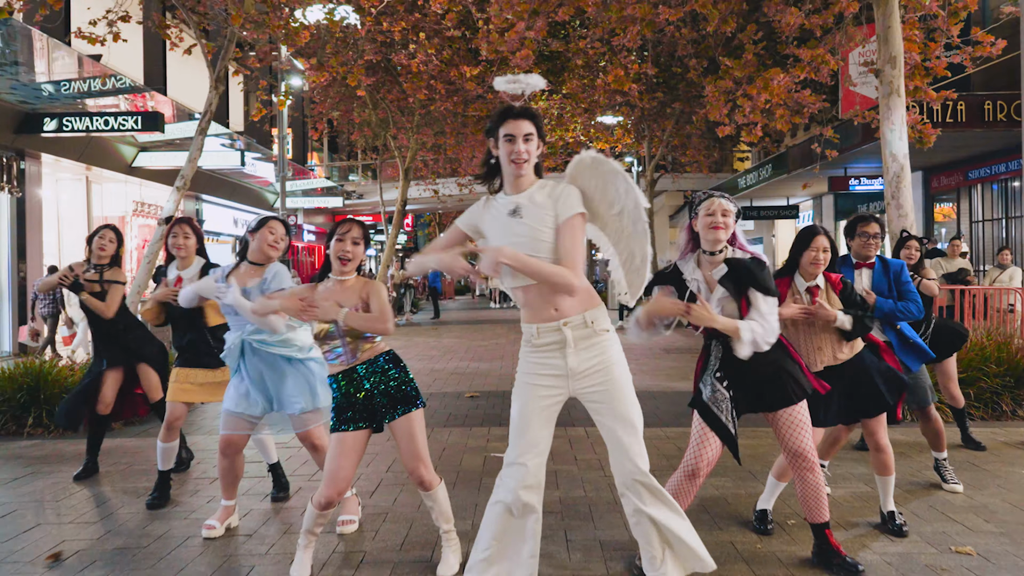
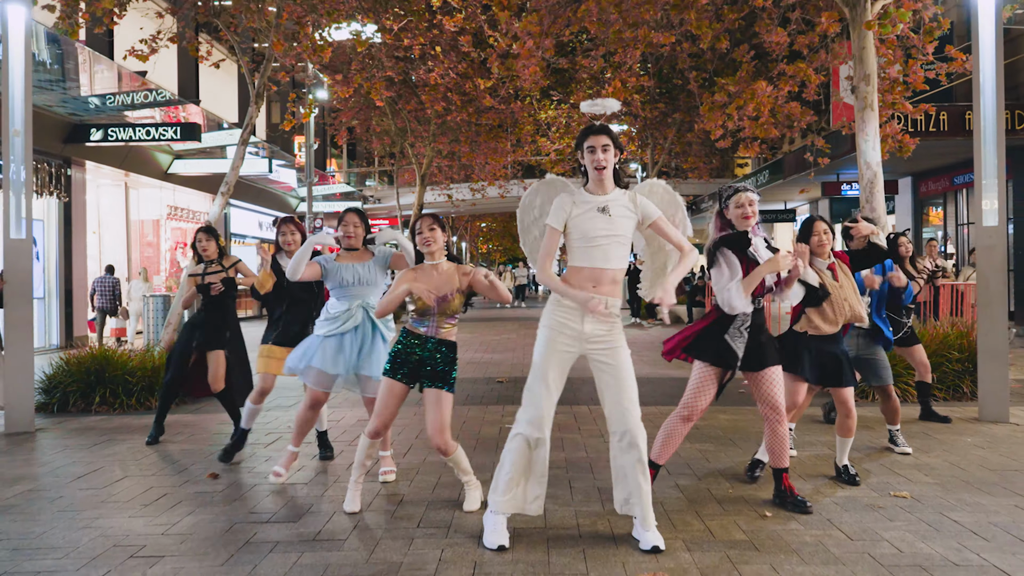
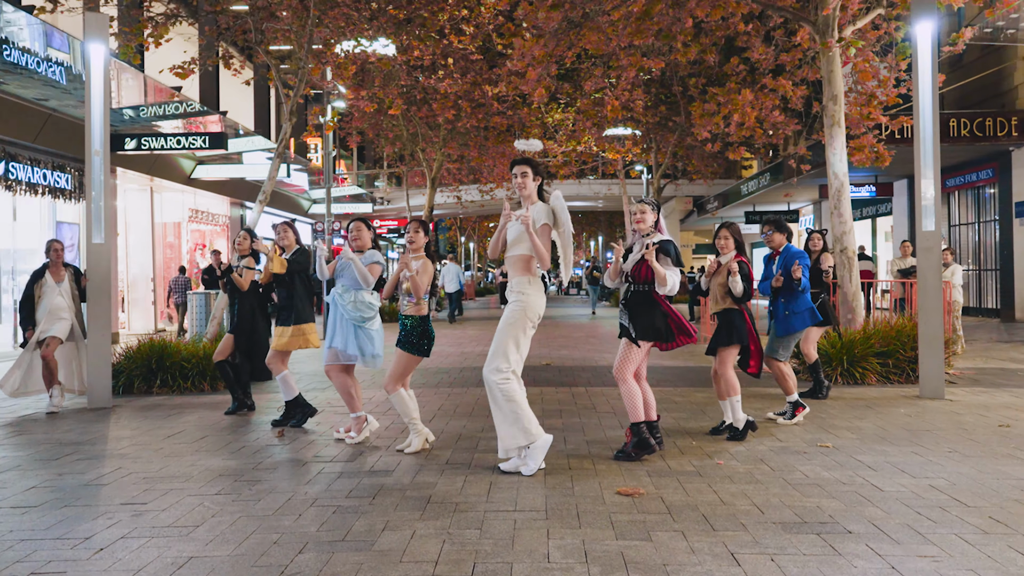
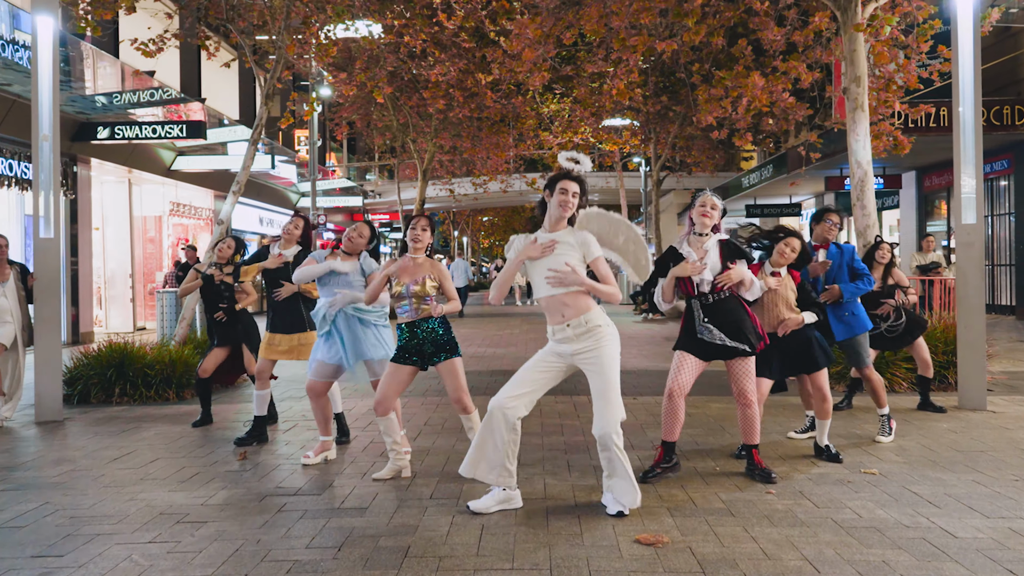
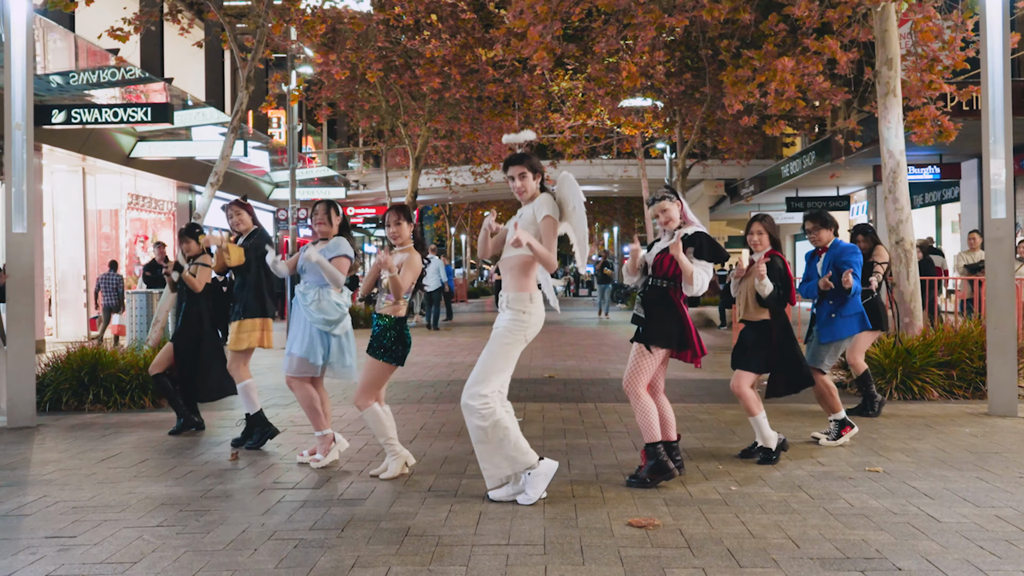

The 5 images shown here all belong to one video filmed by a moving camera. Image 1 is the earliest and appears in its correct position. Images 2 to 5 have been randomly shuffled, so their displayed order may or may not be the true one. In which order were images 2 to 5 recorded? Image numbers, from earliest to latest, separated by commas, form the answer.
2, 5, 3, 4
